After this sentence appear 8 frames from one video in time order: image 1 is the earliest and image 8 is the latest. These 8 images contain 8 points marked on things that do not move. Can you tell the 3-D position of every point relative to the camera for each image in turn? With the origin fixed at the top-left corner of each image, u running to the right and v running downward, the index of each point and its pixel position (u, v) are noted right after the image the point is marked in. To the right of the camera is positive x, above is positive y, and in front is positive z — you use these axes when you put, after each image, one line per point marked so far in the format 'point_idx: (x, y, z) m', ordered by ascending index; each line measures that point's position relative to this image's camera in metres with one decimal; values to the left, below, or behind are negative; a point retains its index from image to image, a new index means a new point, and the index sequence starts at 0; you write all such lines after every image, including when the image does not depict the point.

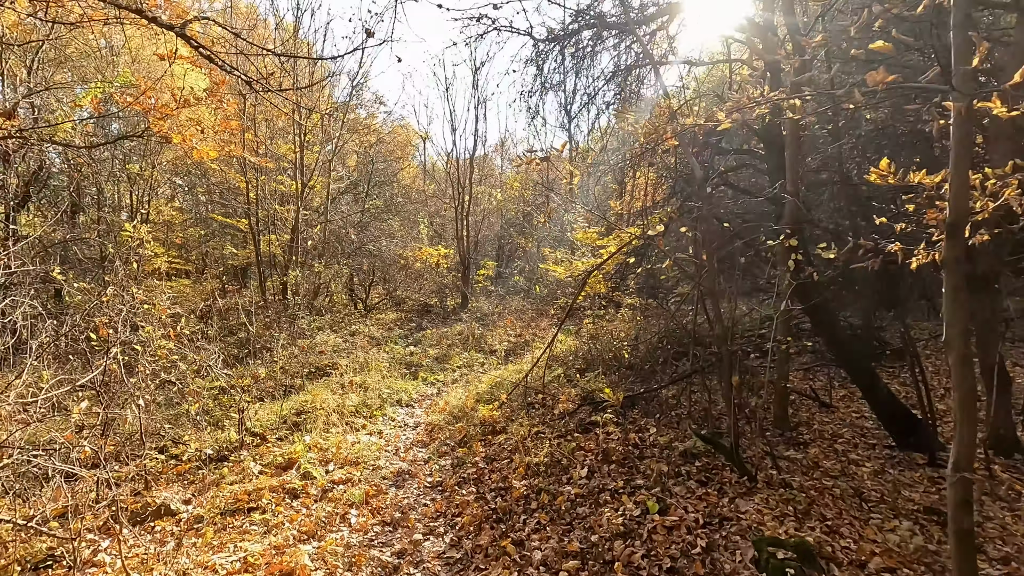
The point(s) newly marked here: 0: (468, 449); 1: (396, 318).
0: (-0.4, -1.6, +5.3) m
1: (-3.3, -0.9, +15.4) m
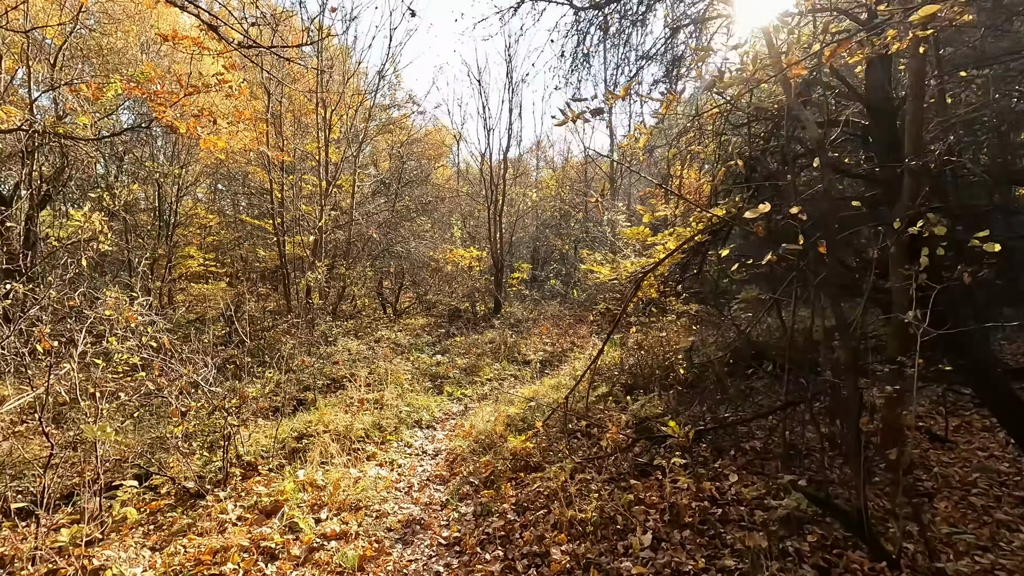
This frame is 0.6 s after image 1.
0: (-0.1, -1.7, +4.4) m
1: (-2.4, -1.0, +14.6) m
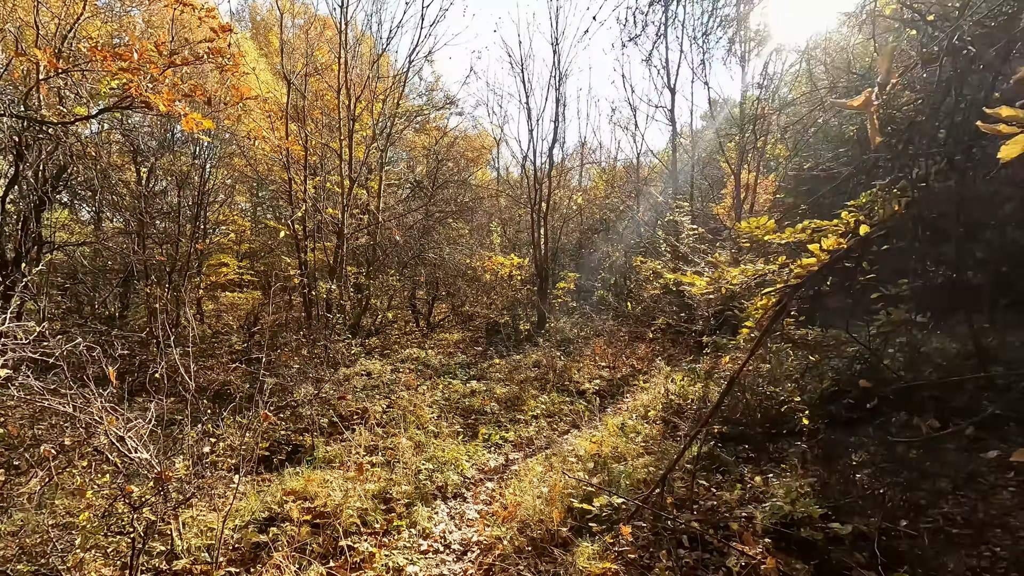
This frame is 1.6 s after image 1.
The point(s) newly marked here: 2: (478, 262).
0: (+0.2, -1.8, +2.7) m
1: (-1.3, -1.3, +13.0) m
2: (-0.9, +0.7, +14.1) m
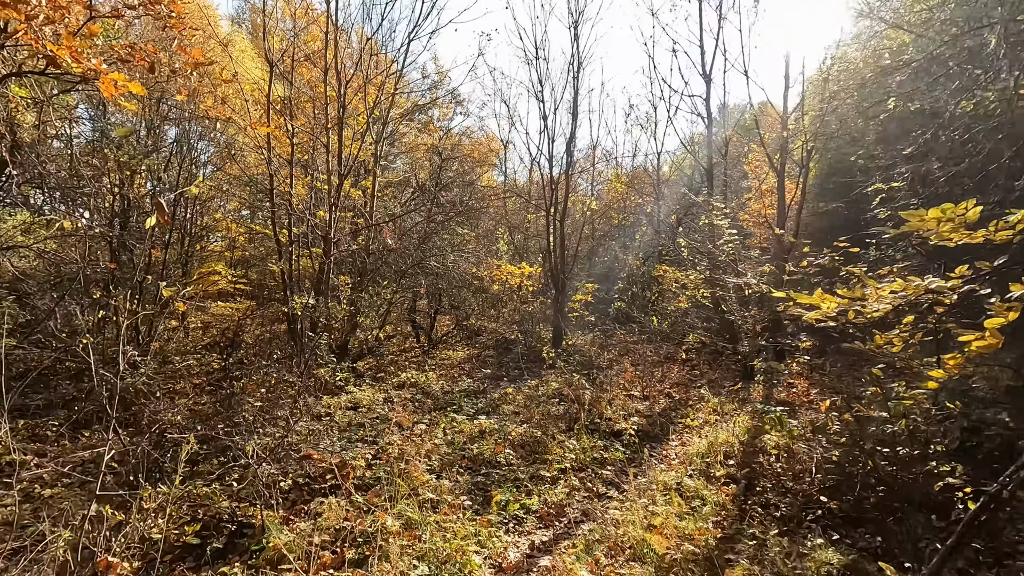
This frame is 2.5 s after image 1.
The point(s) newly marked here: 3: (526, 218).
0: (+0.4, -1.9, +1.2) m
1: (-1.0, -1.6, +11.5) m
2: (-0.7, +0.4, +12.7) m
3: (+0.5, +2.4, +18.0) m
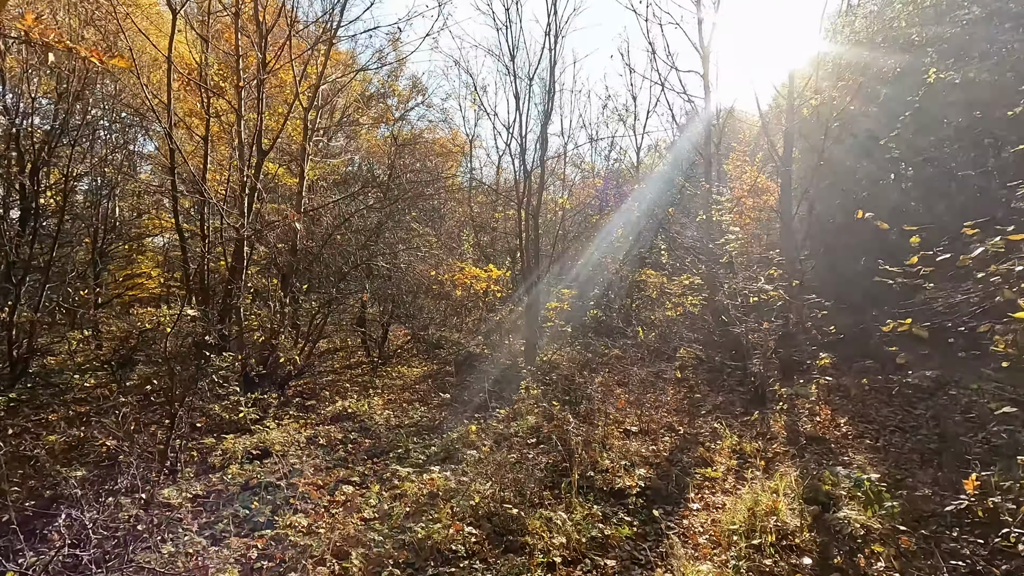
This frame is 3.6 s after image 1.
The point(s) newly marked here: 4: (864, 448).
0: (+0.4, -1.9, -0.6) m
1: (-1.7, -1.7, +9.7) m
2: (-1.4, +0.3, +10.9) m
3: (-0.6, +2.2, +16.3) m
4: (+3.8, -1.7, +5.8) m
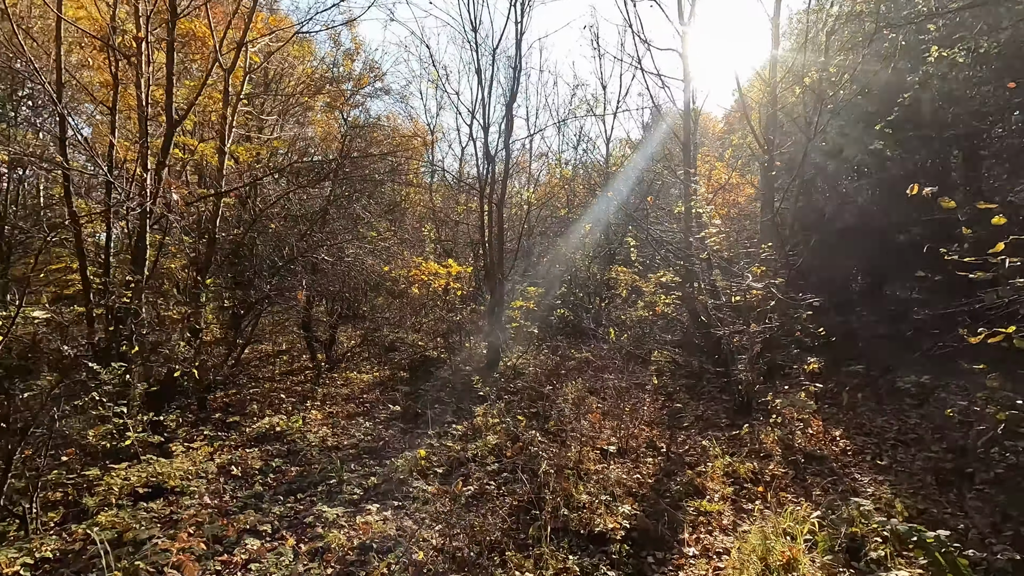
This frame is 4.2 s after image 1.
0: (+0.4, -1.9, -1.5) m
1: (-2.3, -1.6, +8.6) m
2: (-2.1, +0.3, +9.8) m
3: (-1.6, +2.3, +15.2) m
4: (+3.4, -1.7, +5.1) m
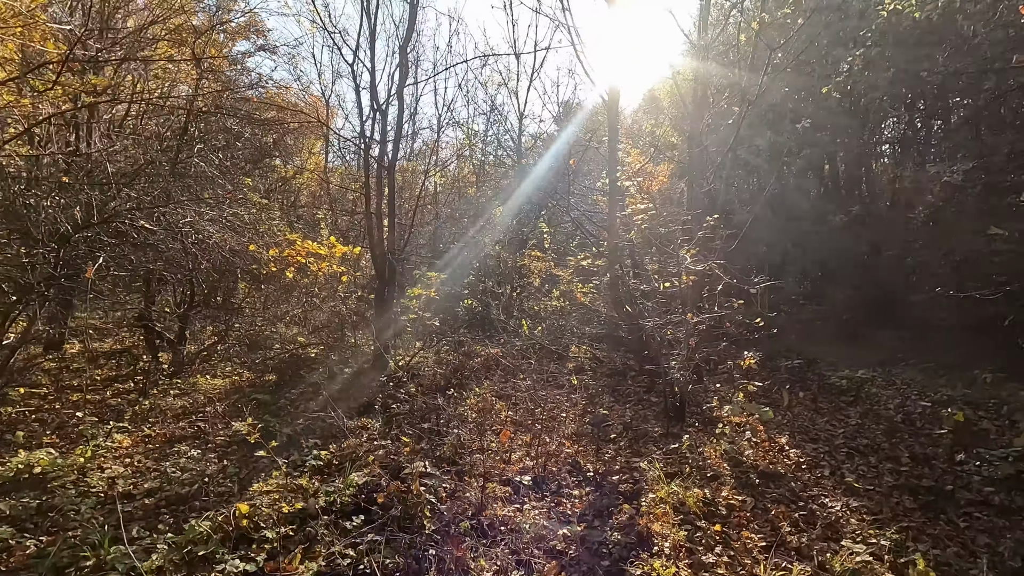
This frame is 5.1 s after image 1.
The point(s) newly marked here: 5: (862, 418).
0: (+0.7, -1.8, -2.8) m
1: (-3.7, -1.4, +6.7) m
2: (-3.6, +0.6, +7.9) m
3: (-4.1, +2.6, +13.3) m
4: (+2.5, -1.6, +4.2) m
5: (+3.9, -1.5, +6.0) m
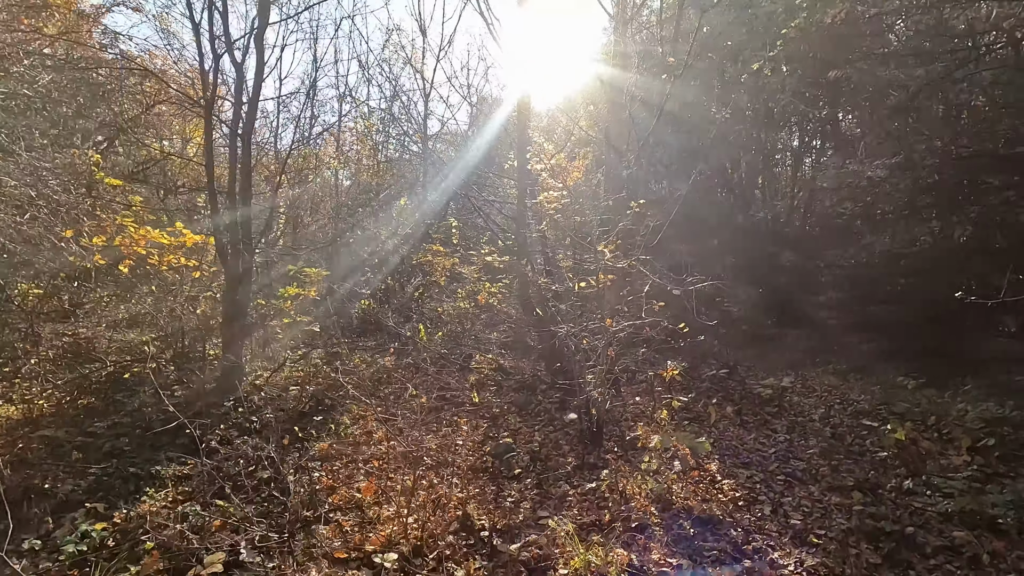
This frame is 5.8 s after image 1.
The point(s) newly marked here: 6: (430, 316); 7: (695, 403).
0: (+1.0, -1.8, -3.8) m
1: (-4.8, -1.4, +5.0) m
2: (-4.9, +0.6, +6.1) m
3: (-6.2, +2.6, +11.4) m
4: (+1.7, -1.6, +3.4) m
5: (+2.8, -1.5, +5.4) m
6: (-1.2, -0.4, +7.8) m
7: (+2.2, -1.4, +6.3) m
